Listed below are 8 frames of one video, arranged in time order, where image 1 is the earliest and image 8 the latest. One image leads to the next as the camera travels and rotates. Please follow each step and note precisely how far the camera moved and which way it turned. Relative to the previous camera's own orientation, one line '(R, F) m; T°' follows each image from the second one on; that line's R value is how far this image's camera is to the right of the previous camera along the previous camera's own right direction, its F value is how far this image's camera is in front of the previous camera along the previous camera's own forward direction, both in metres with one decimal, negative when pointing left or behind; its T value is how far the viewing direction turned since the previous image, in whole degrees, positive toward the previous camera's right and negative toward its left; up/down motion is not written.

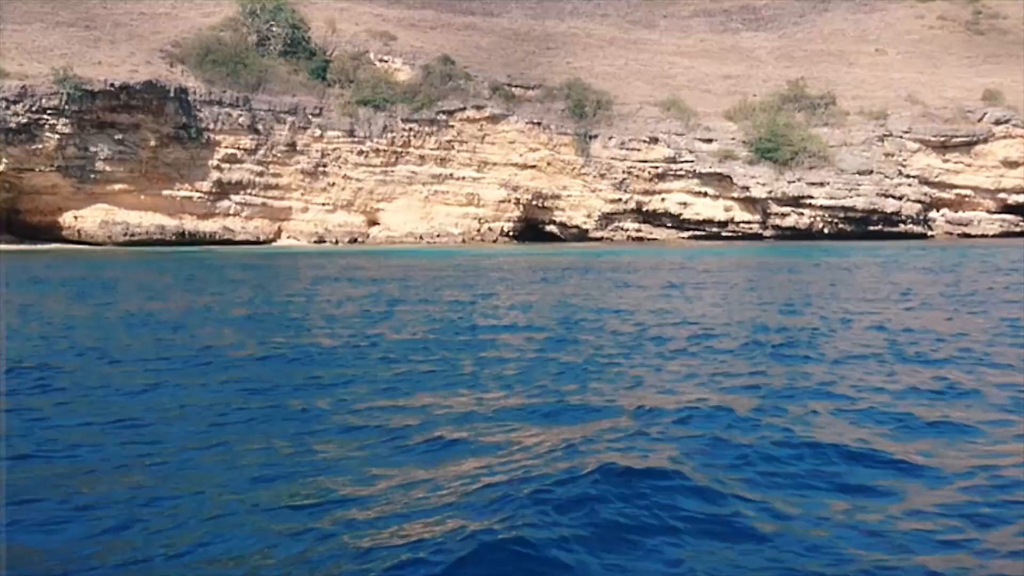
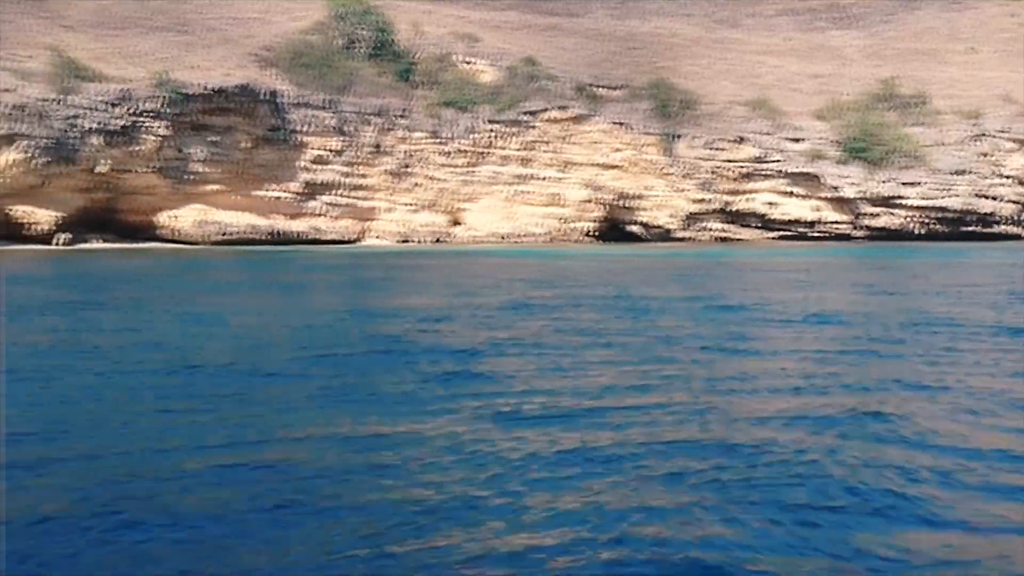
(-0.5, -0.2) m; -4°
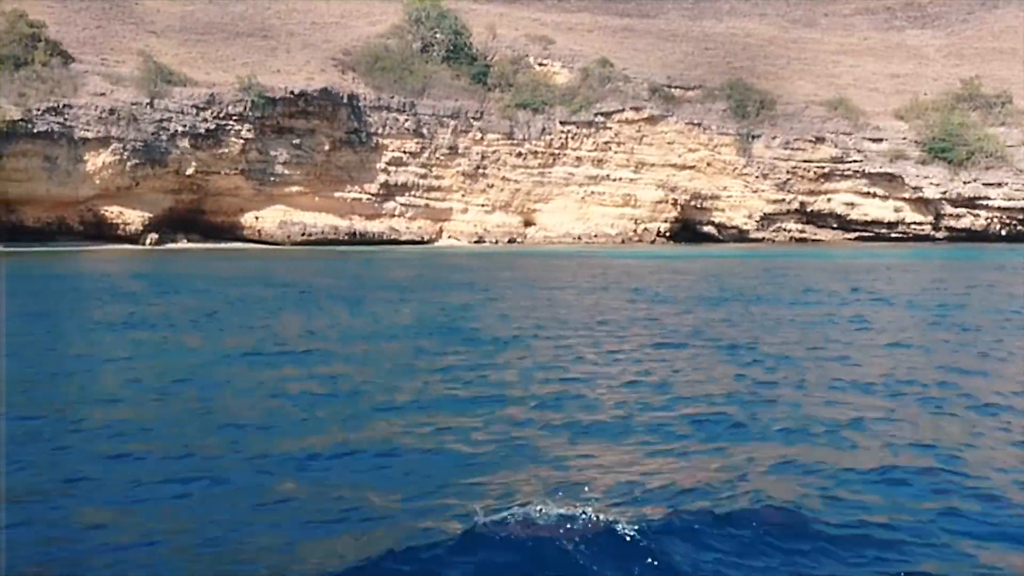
(-0.6, -0.3) m; -3°
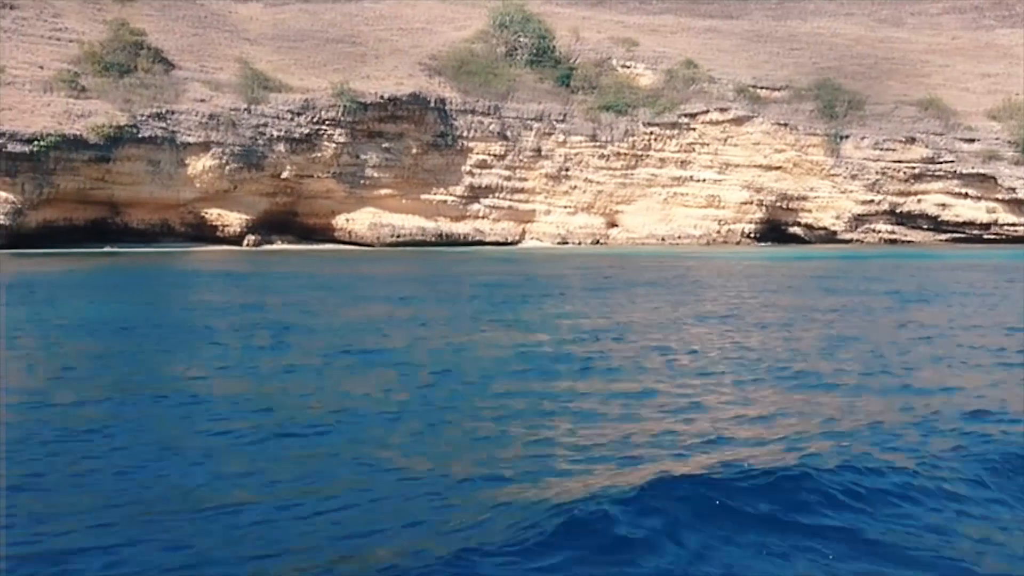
(-0.7, -0.4) m; -3°
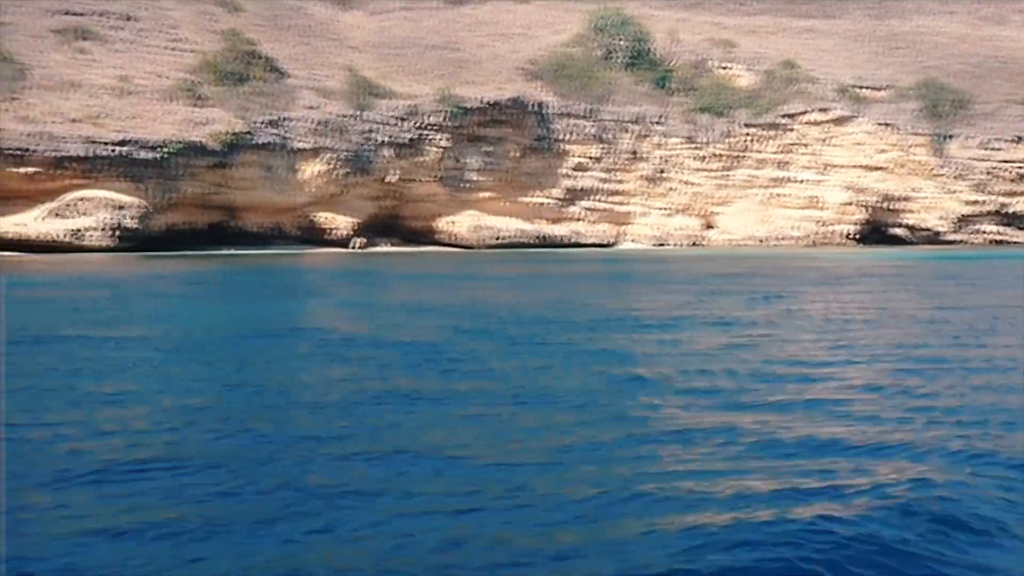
(-0.6, -0.5) m; -4°
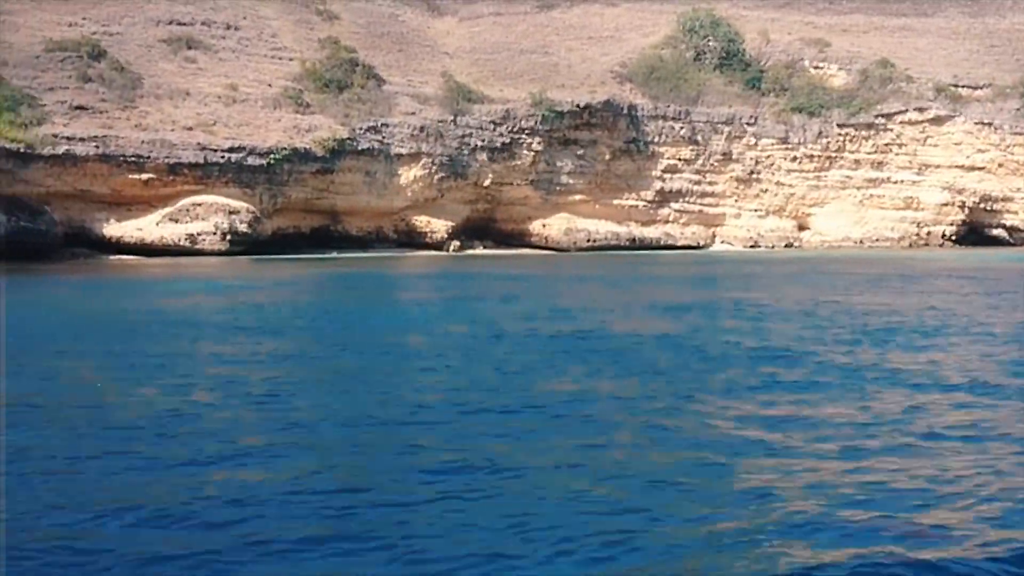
(-0.9, -0.3) m; -4°
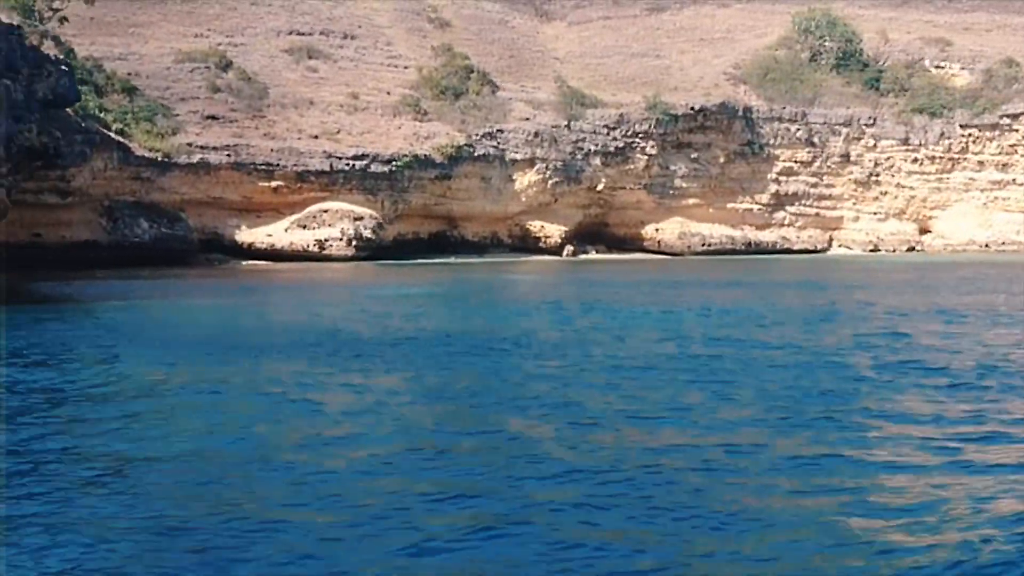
(-0.8, -0.1) m; -5°
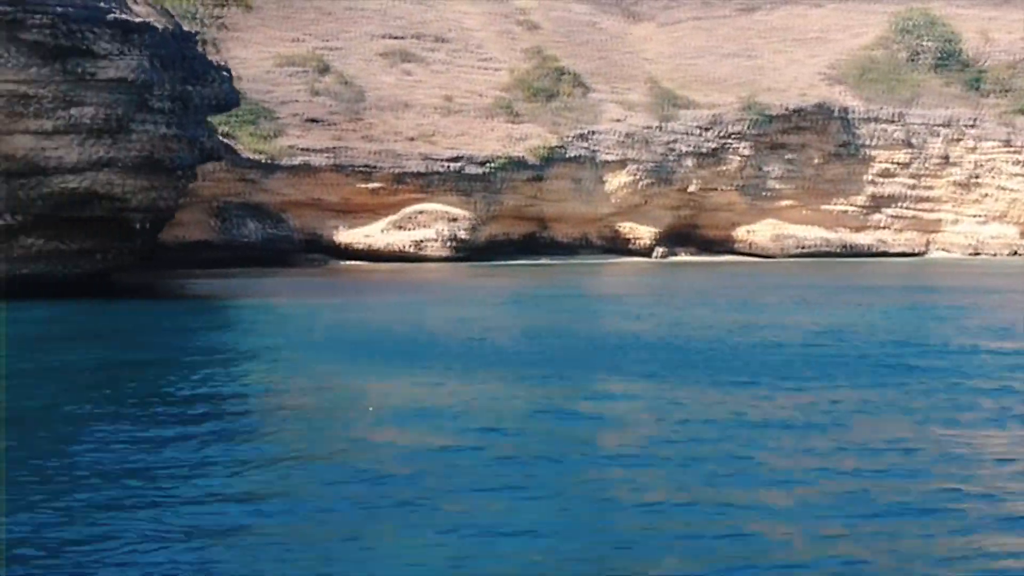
(-0.5, -0.1) m; -4°
